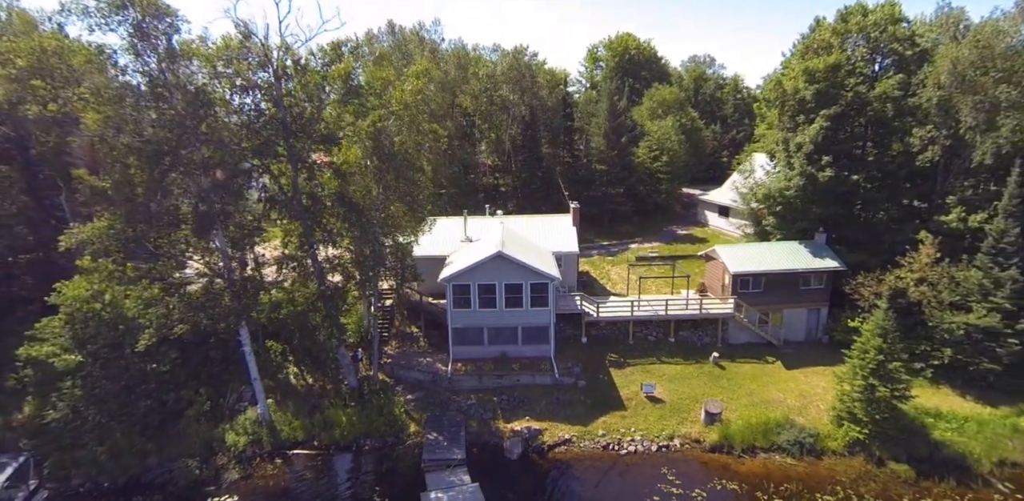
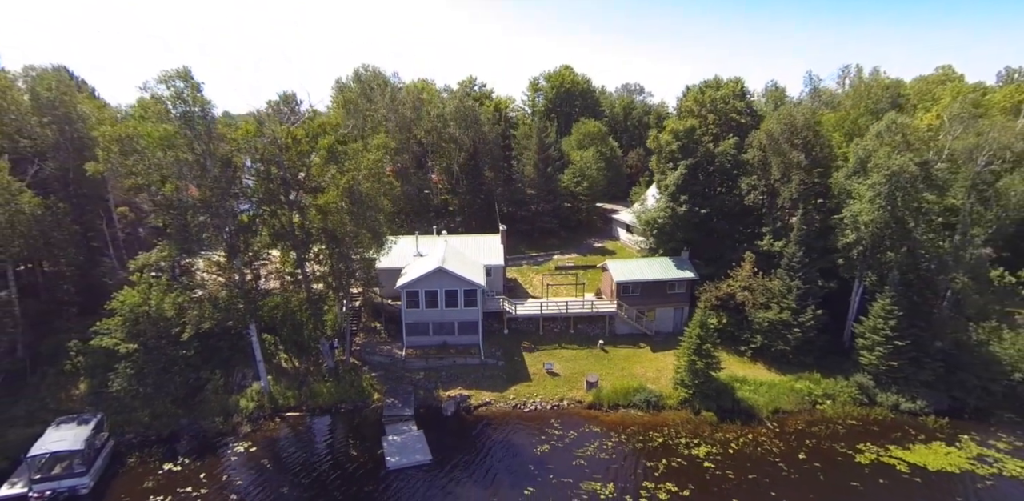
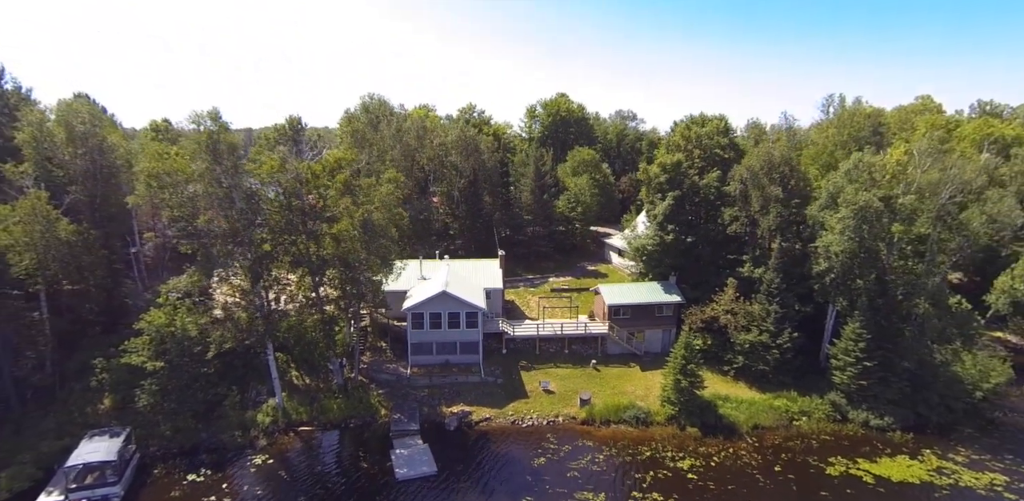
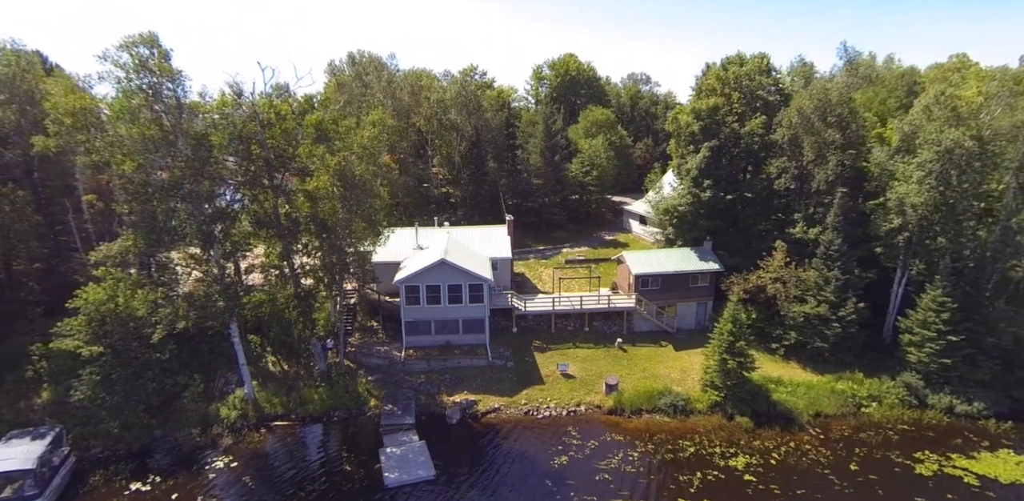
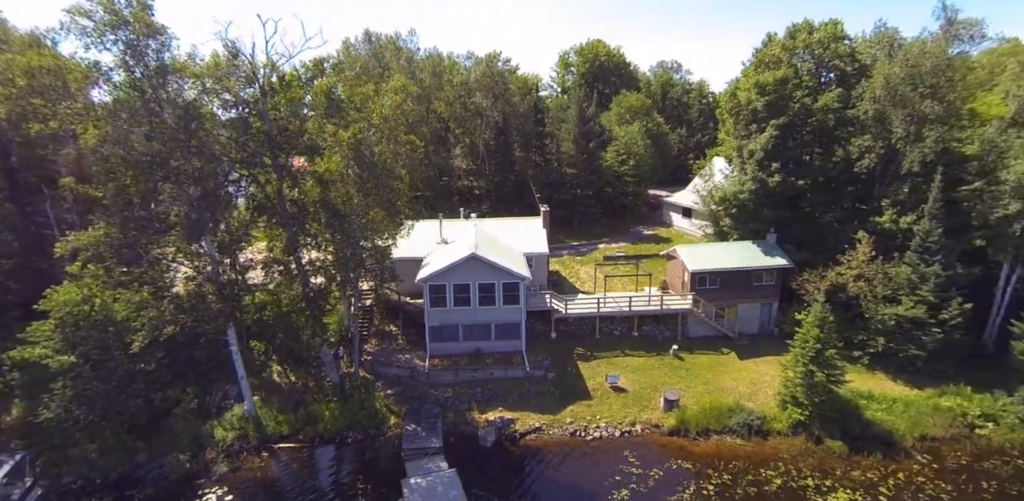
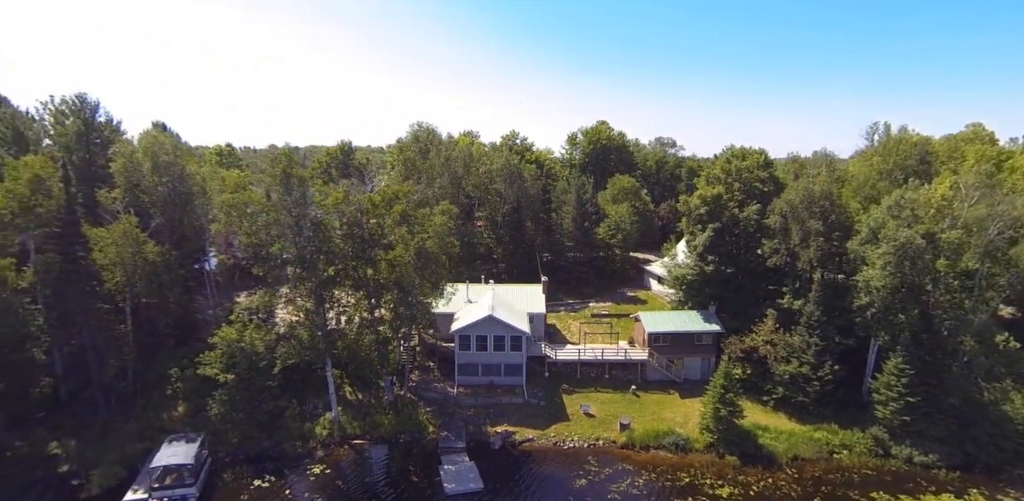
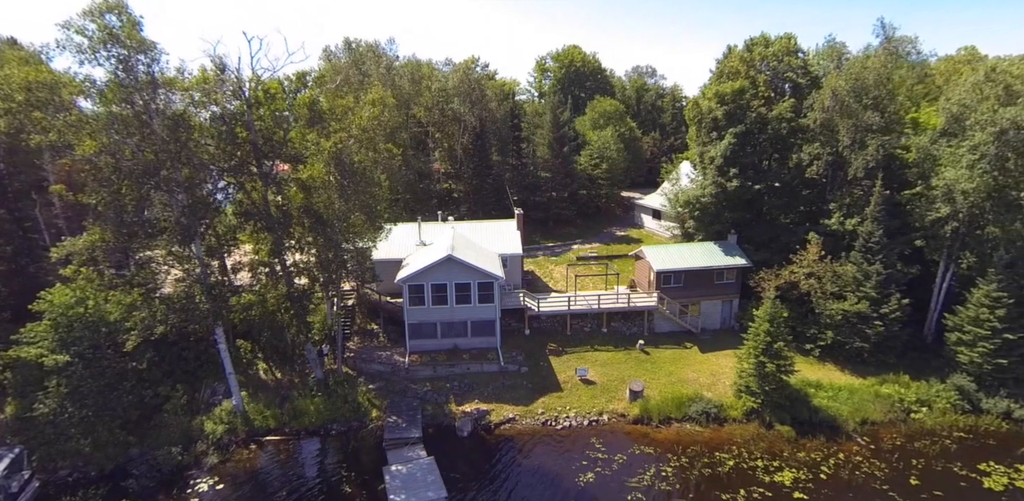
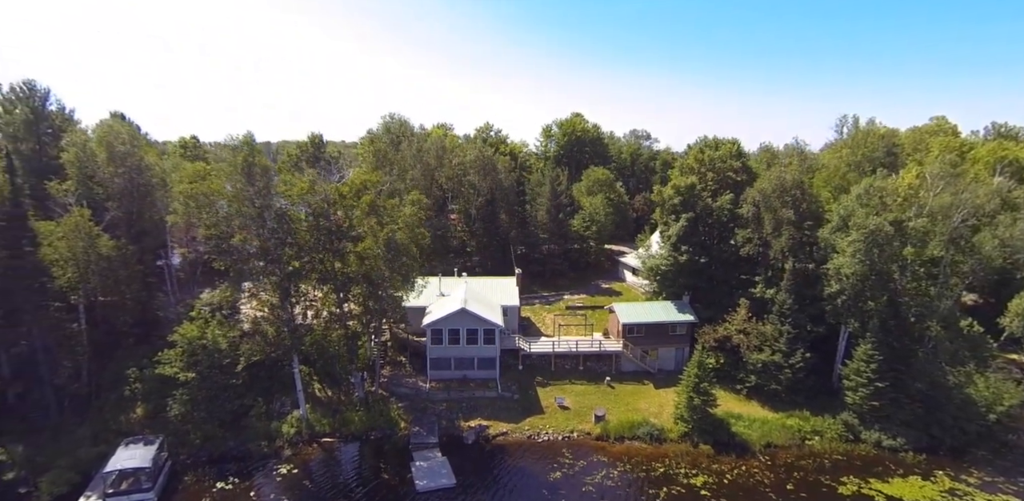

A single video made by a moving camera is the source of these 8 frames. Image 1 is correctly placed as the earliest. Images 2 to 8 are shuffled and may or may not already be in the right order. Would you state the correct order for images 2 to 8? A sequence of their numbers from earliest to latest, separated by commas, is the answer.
5, 7, 4, 2, 3, 8, 6
